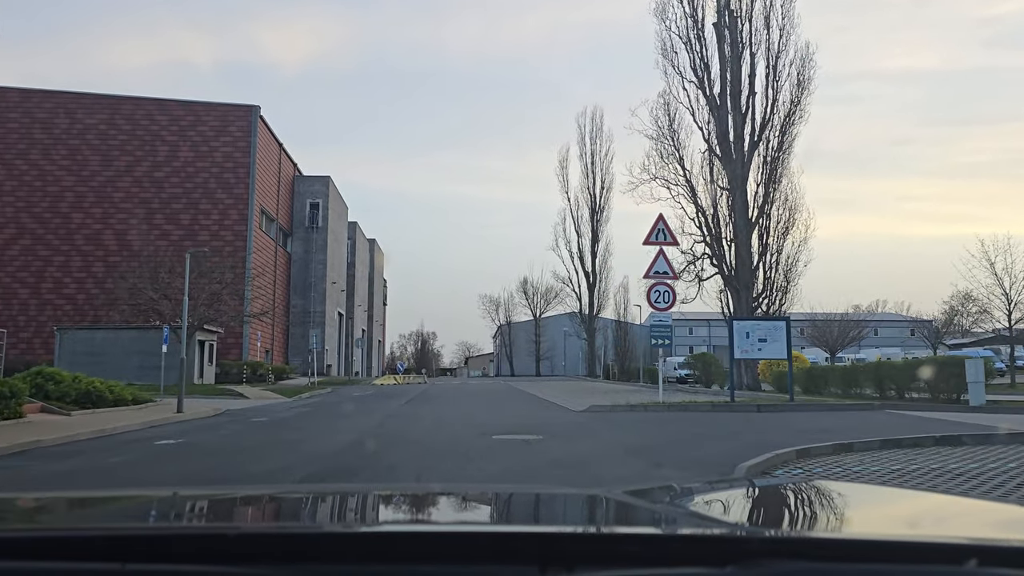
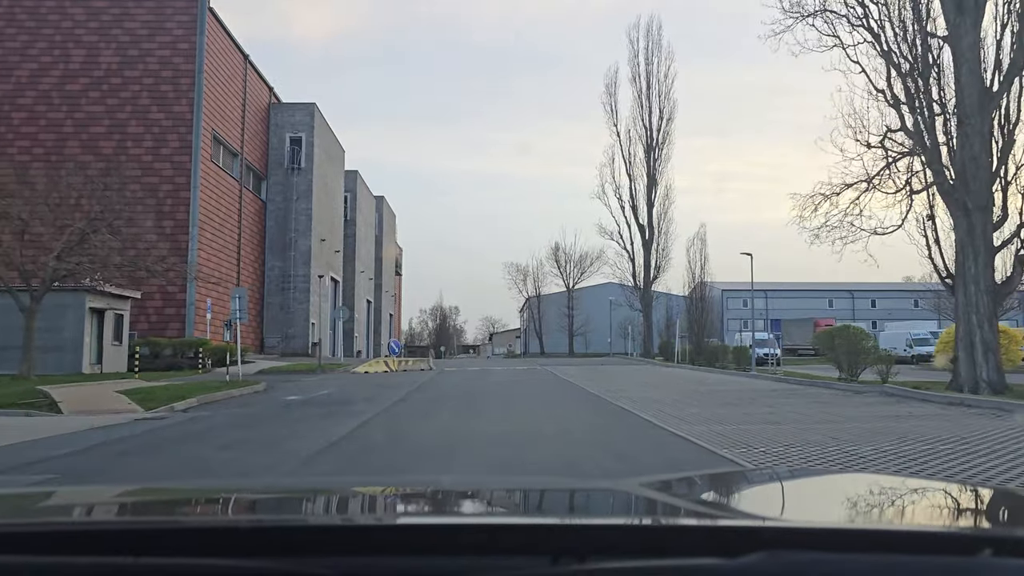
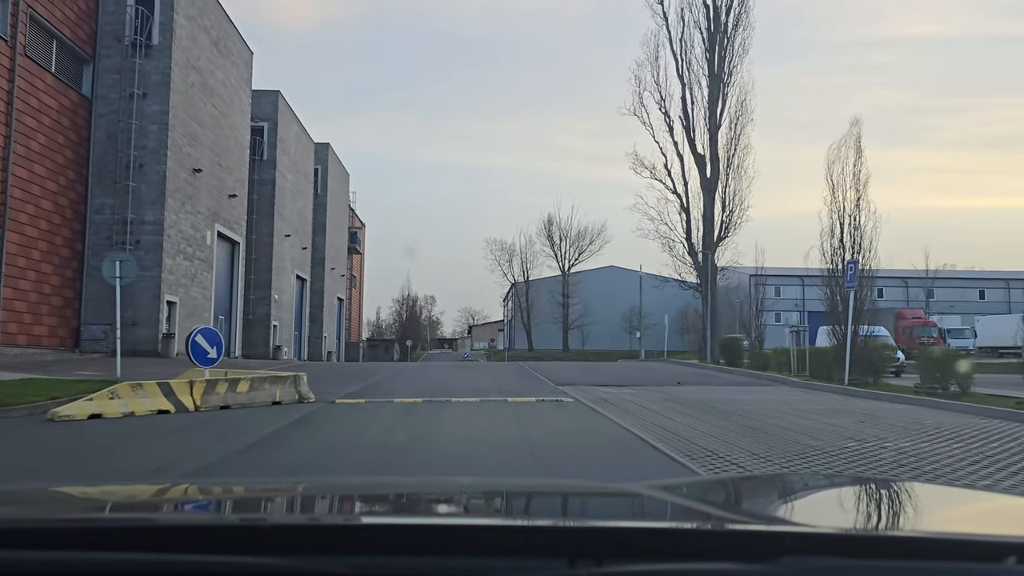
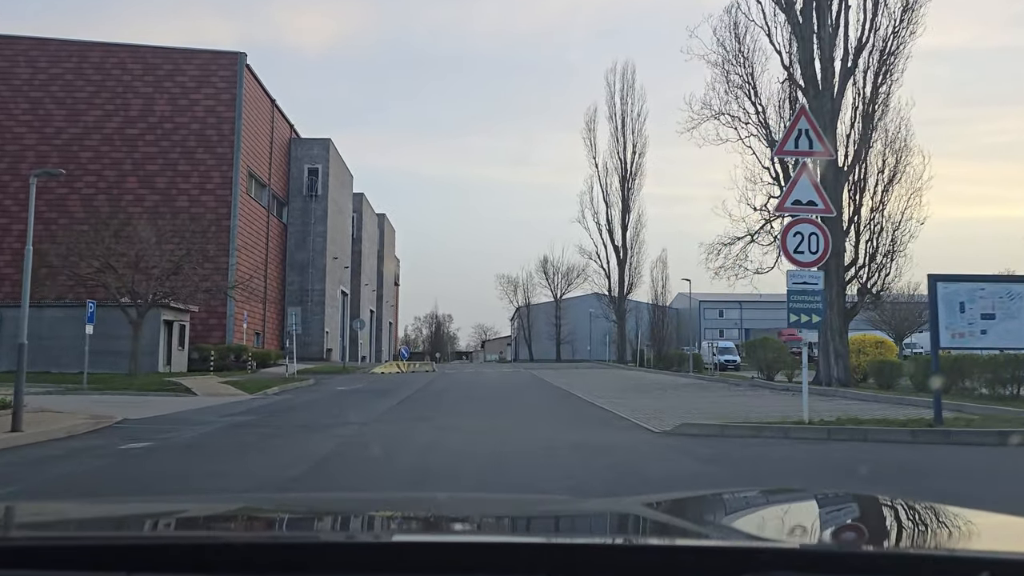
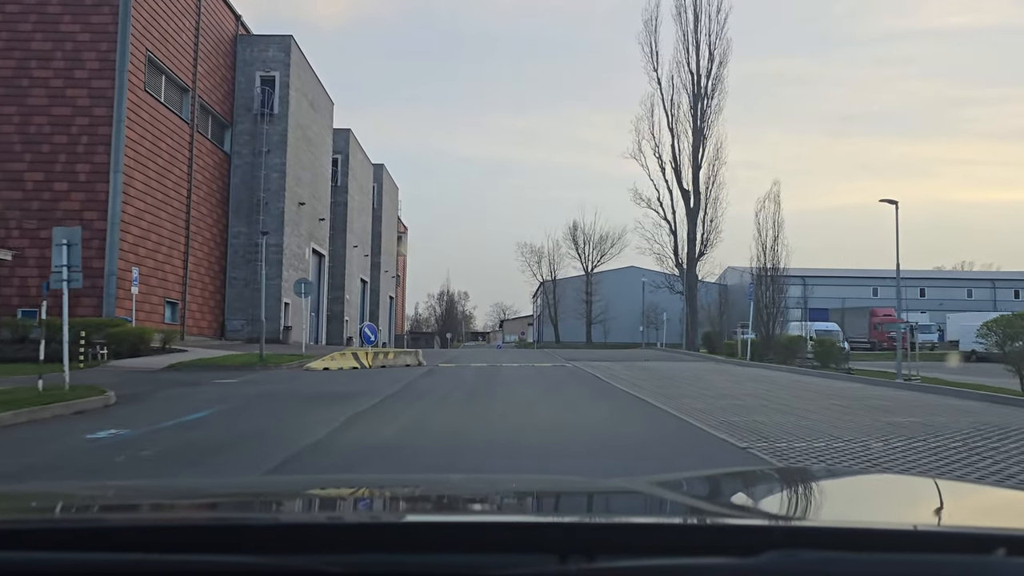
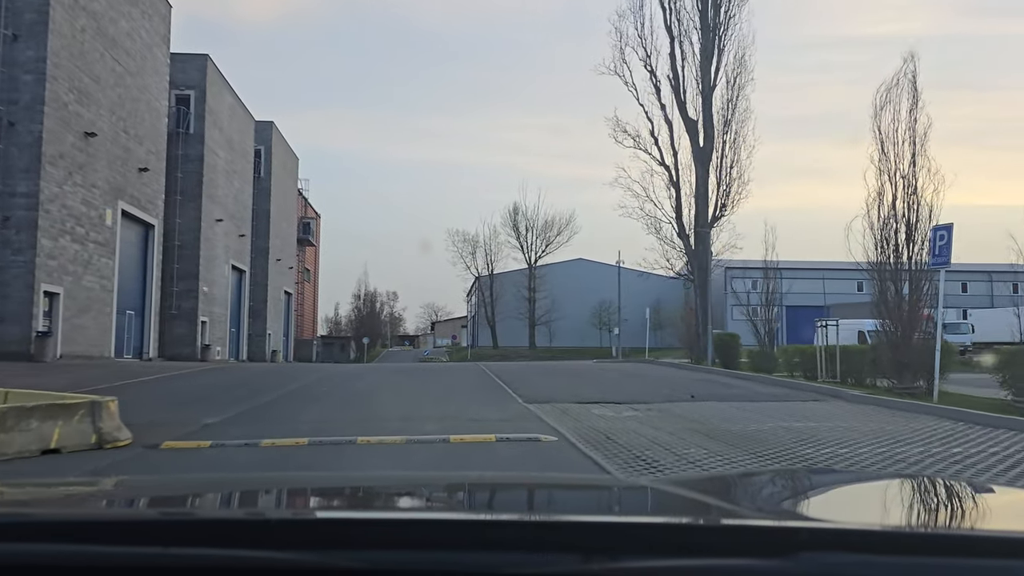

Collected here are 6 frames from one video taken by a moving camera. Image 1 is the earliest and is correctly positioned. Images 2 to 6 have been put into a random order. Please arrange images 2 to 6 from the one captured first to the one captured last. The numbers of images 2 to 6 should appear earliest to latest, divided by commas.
4, 2, 5, 3, 6
